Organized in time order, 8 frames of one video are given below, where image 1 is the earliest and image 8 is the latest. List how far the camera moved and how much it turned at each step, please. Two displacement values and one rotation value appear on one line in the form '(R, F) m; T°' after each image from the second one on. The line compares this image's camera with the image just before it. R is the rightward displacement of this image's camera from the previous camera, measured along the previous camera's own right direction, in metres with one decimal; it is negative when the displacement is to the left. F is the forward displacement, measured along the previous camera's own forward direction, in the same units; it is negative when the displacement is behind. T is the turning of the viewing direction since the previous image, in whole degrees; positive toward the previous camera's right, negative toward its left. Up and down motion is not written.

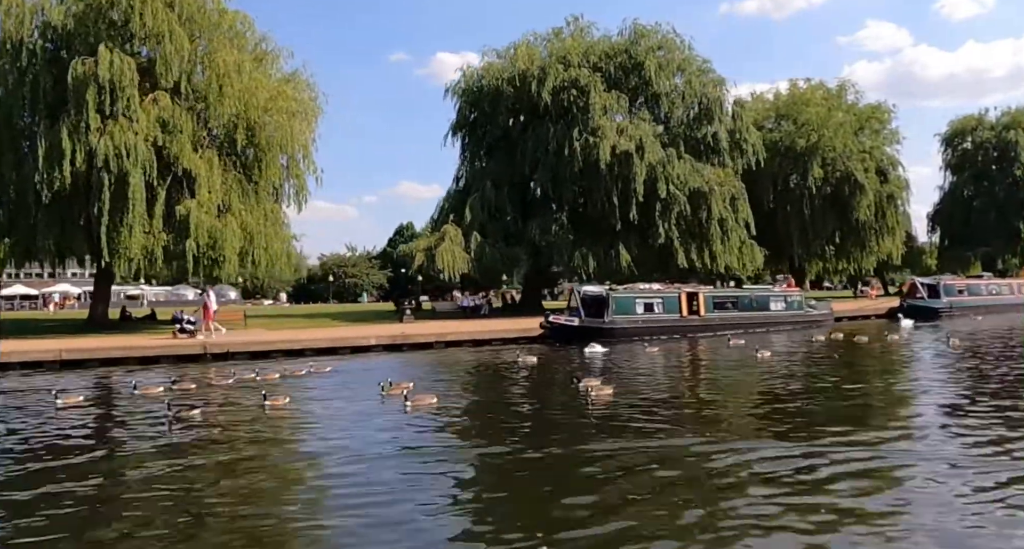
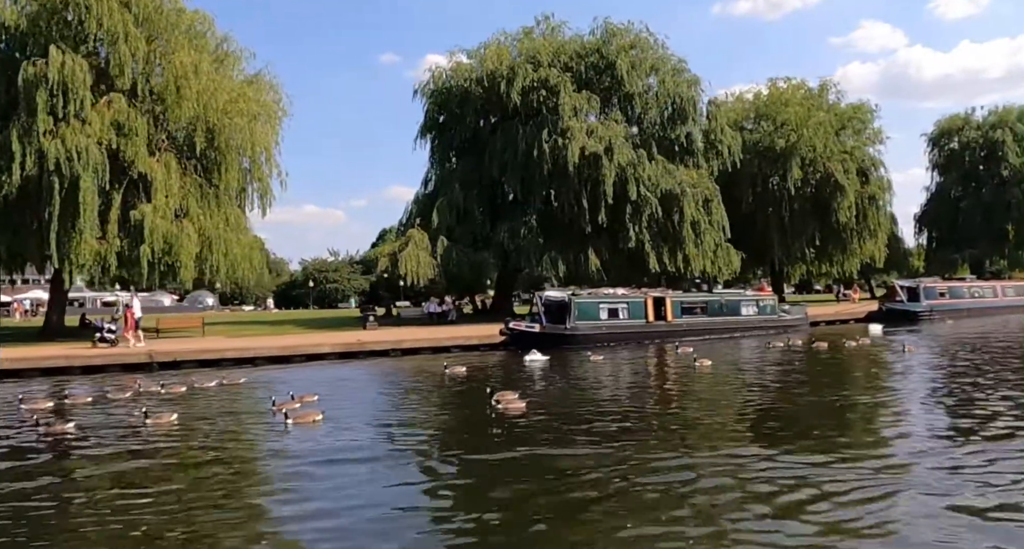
(+1.5, +0.8) m; 0°
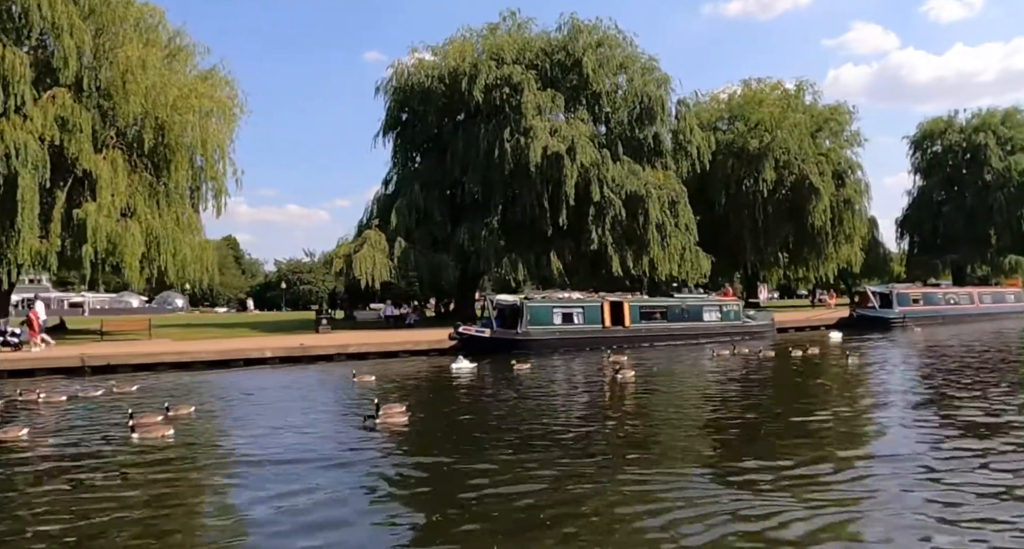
(+1.6, +1.0) m; 0°
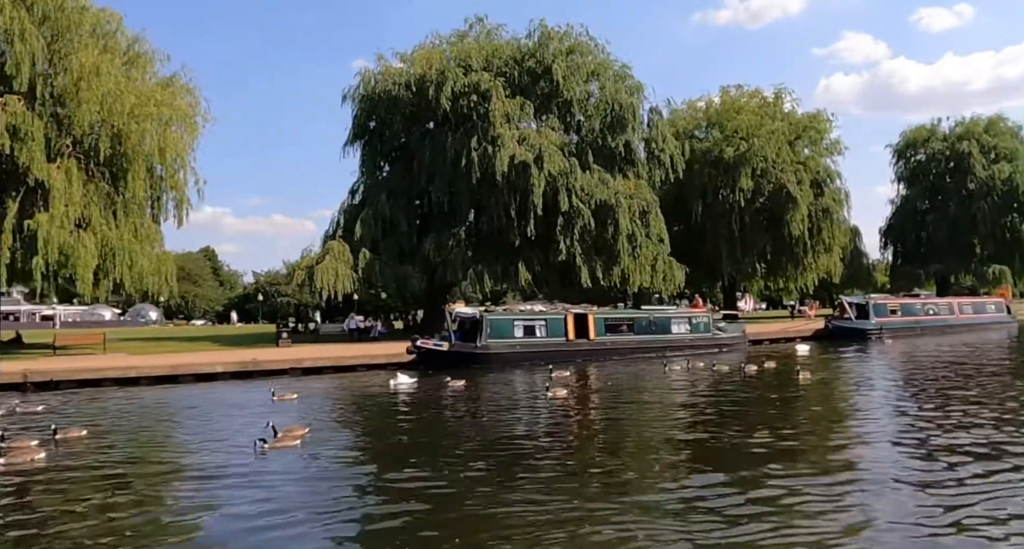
(+1.2, +0.8) m; 0°
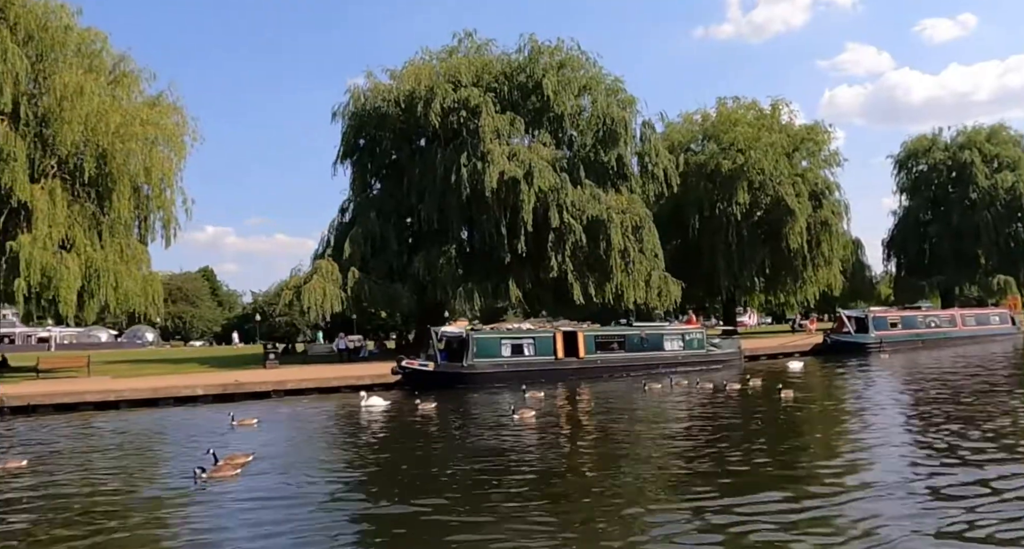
(+0.7, +0.5) m; -1°
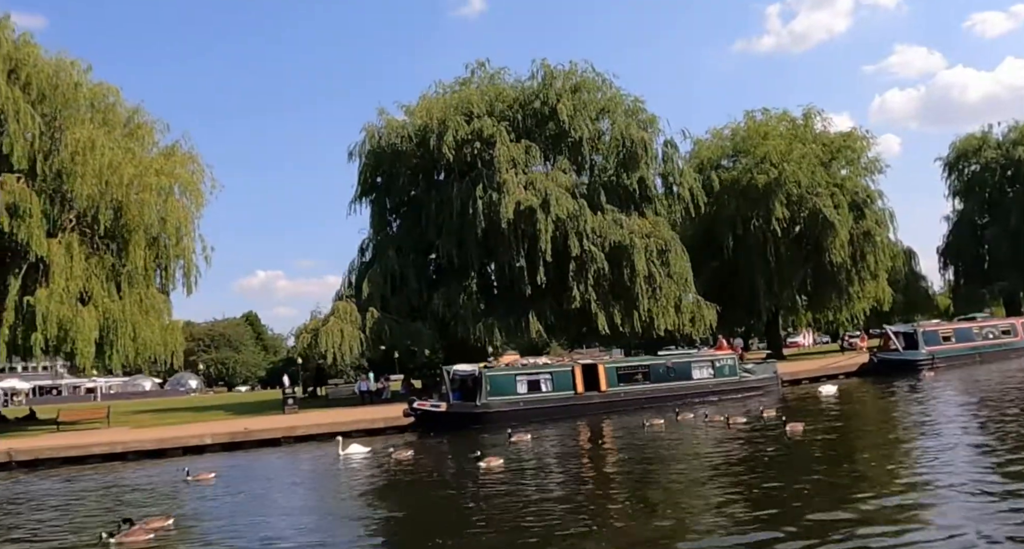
(+1.5, +1.1) m; -4°
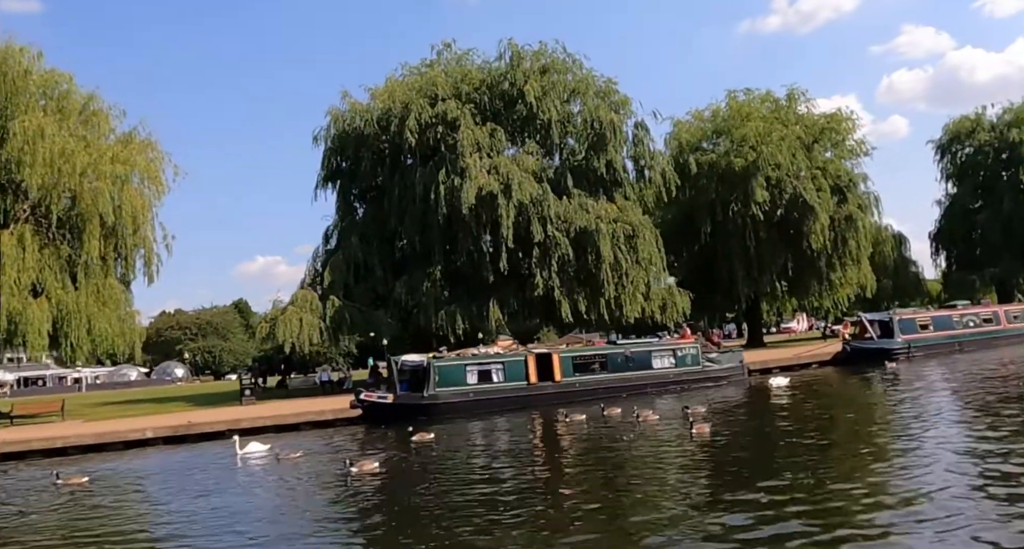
(+2.0, +0.8) m; -1°
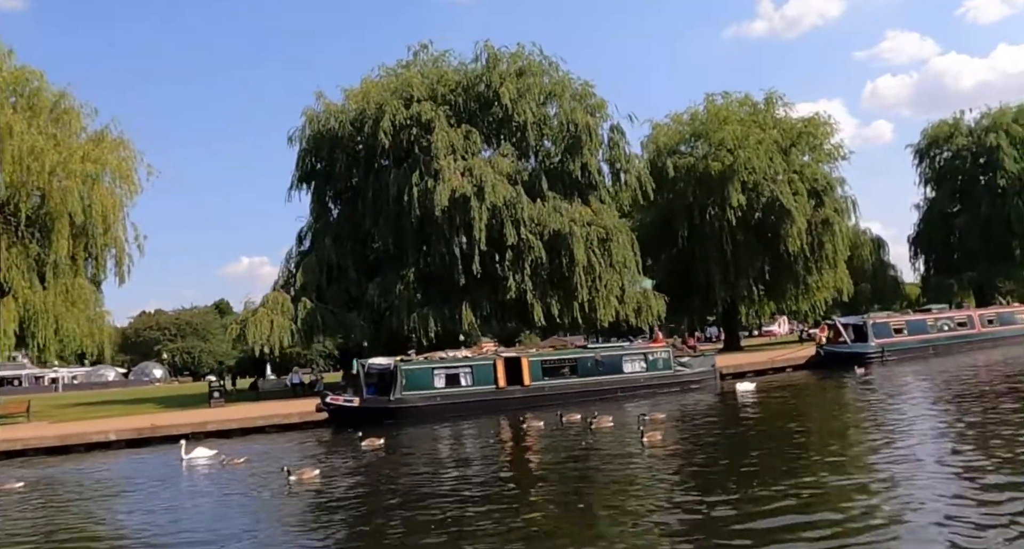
(+0.6, +0.2) m; +1°
